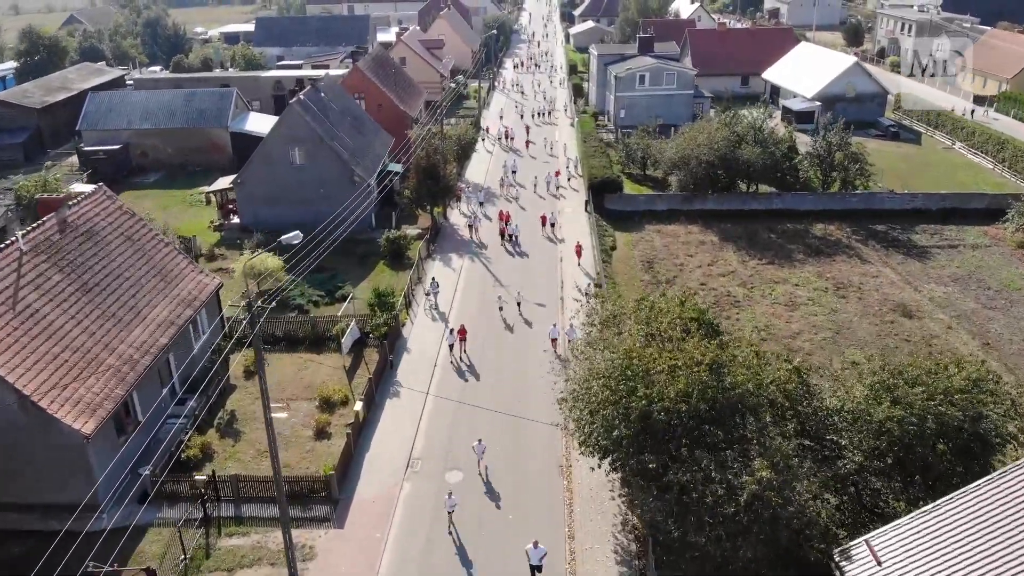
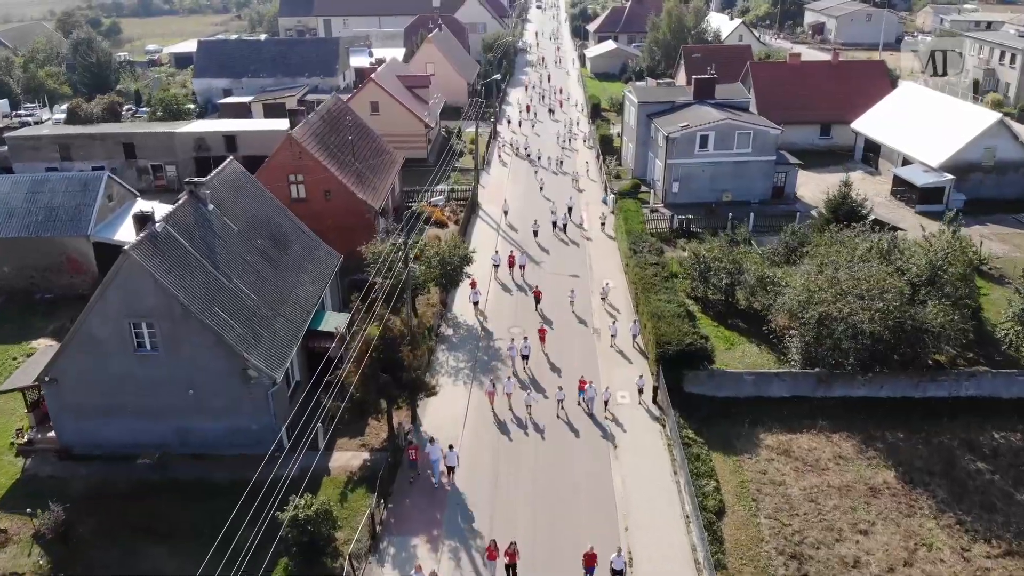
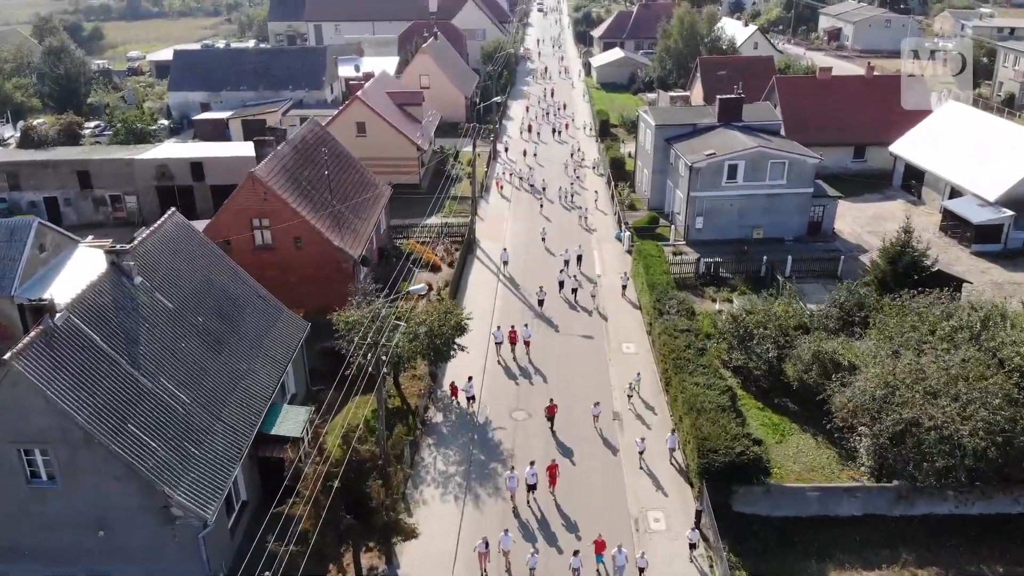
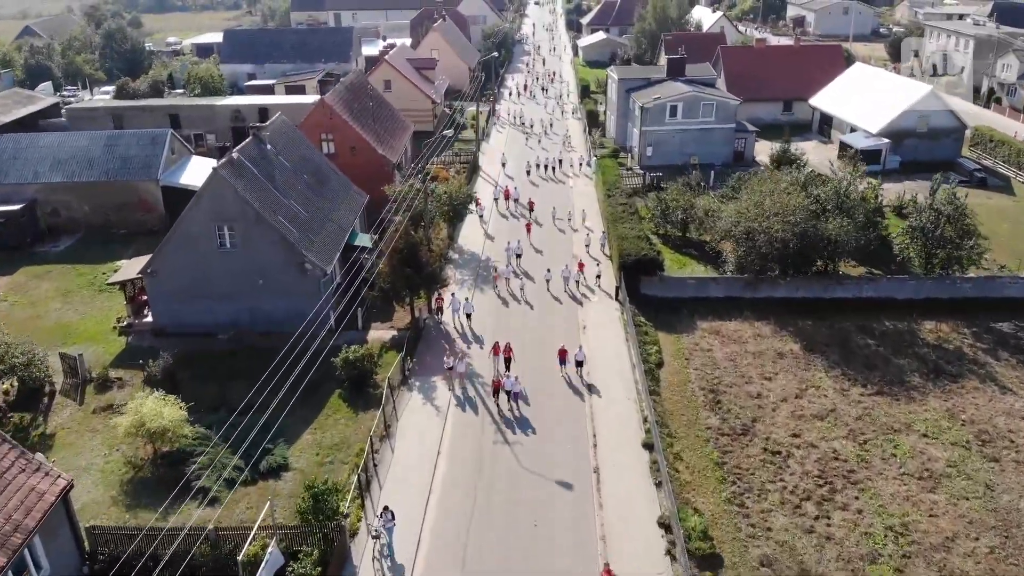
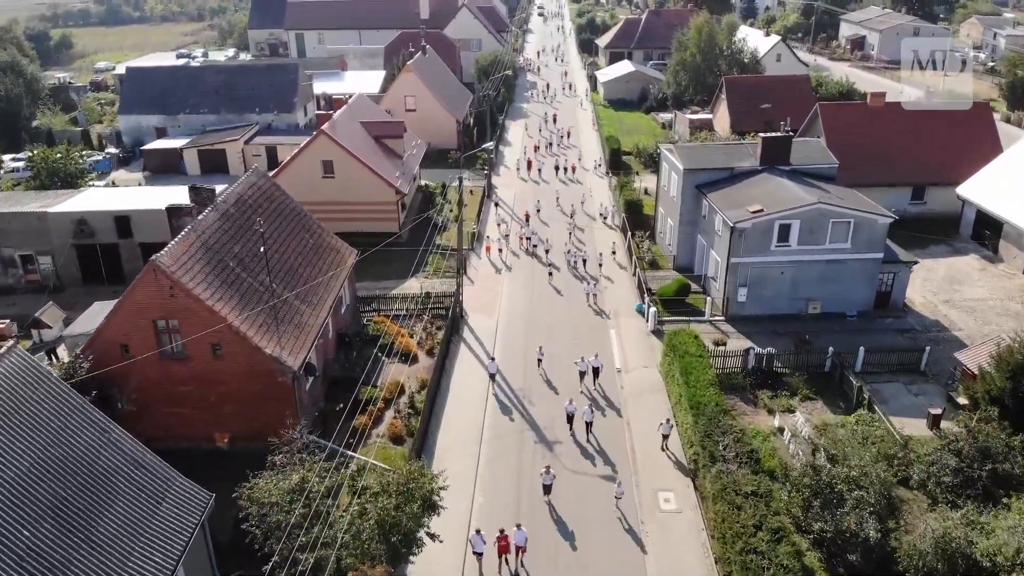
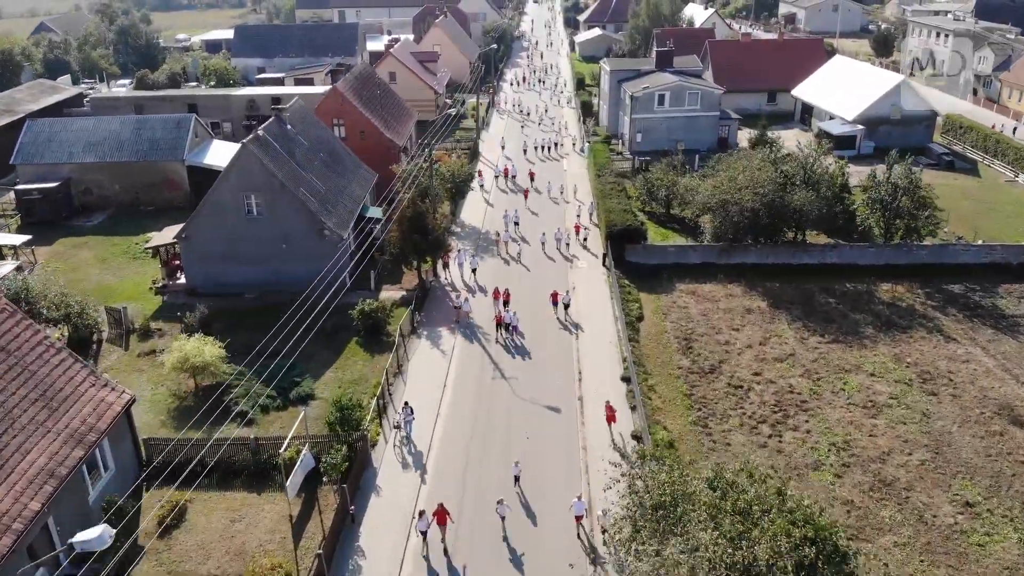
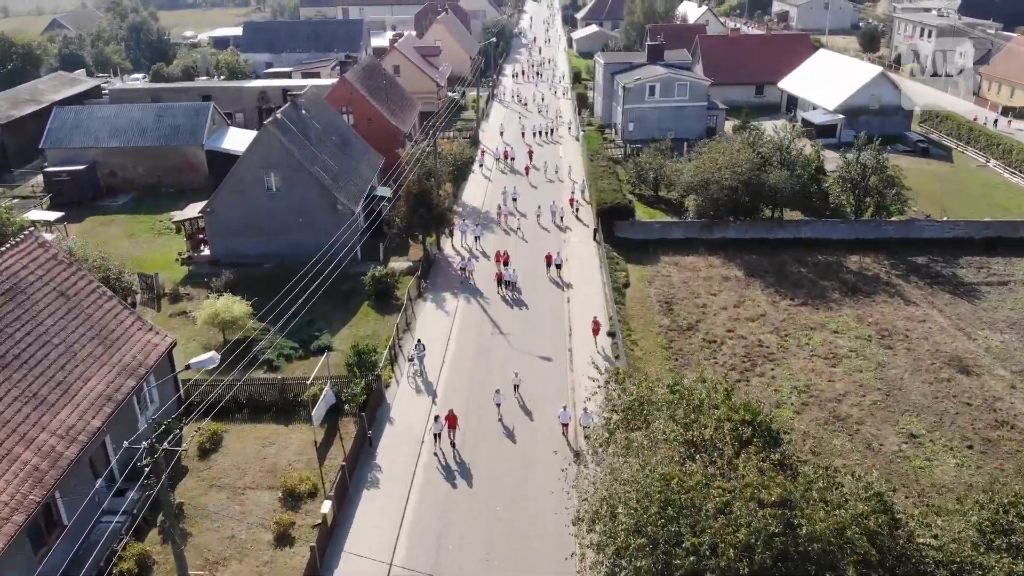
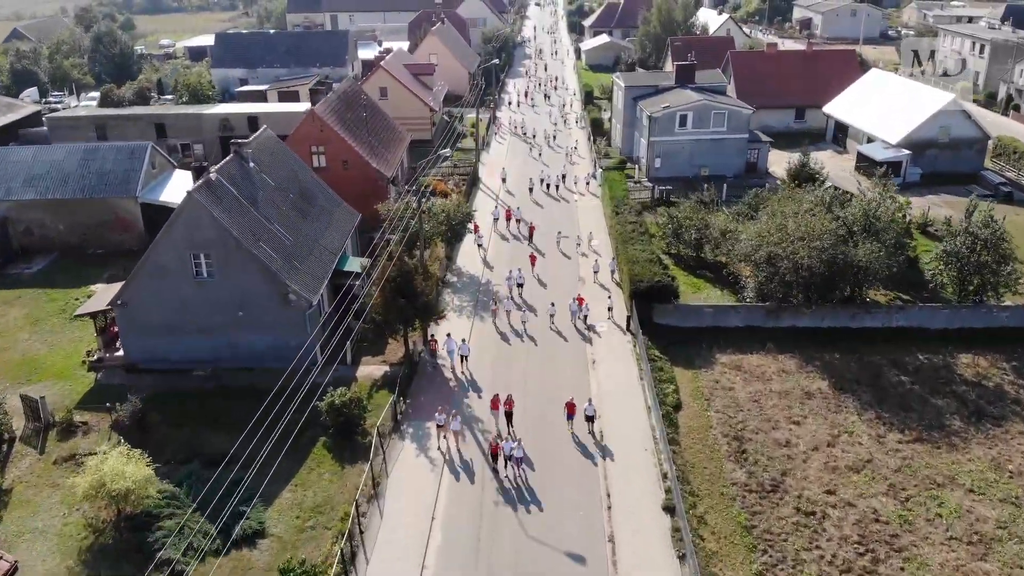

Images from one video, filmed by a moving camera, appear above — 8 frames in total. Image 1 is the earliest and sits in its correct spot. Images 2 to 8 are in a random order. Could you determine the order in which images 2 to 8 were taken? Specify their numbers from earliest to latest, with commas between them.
7, 6, 4, 8, 2, 3, 5
